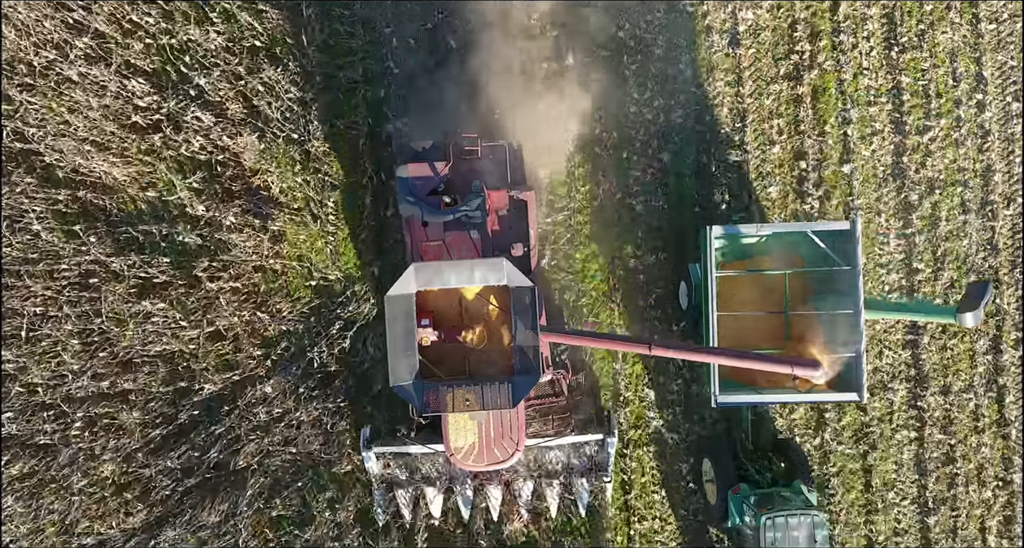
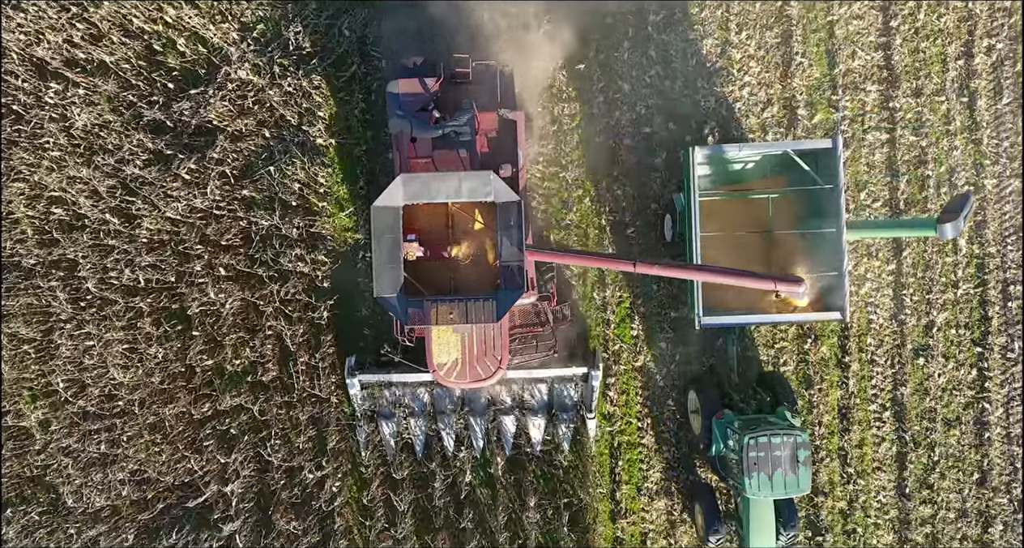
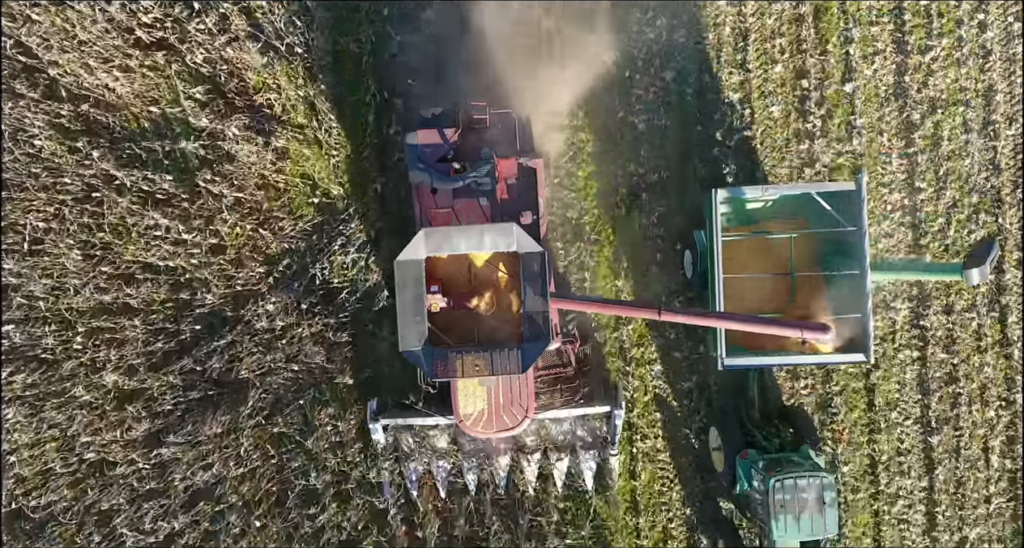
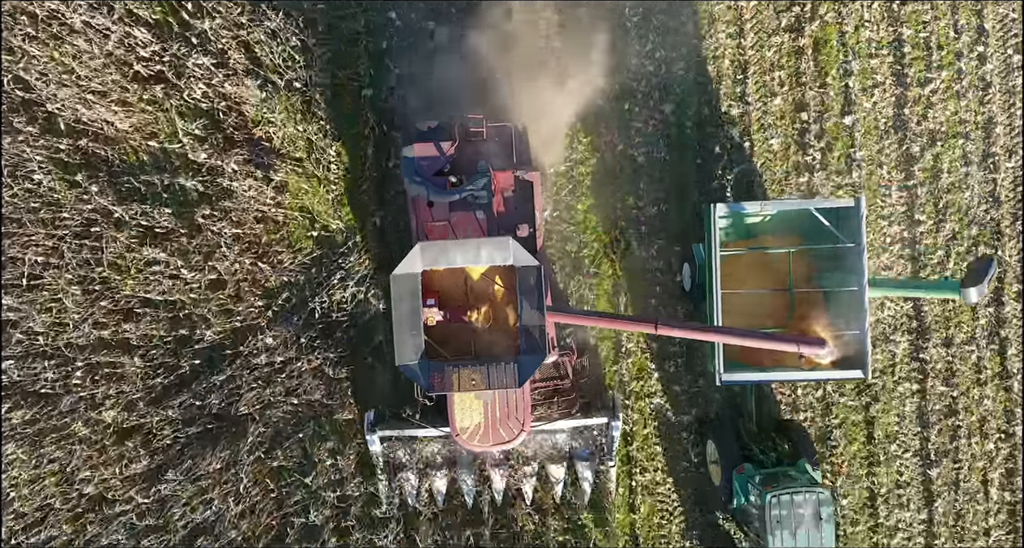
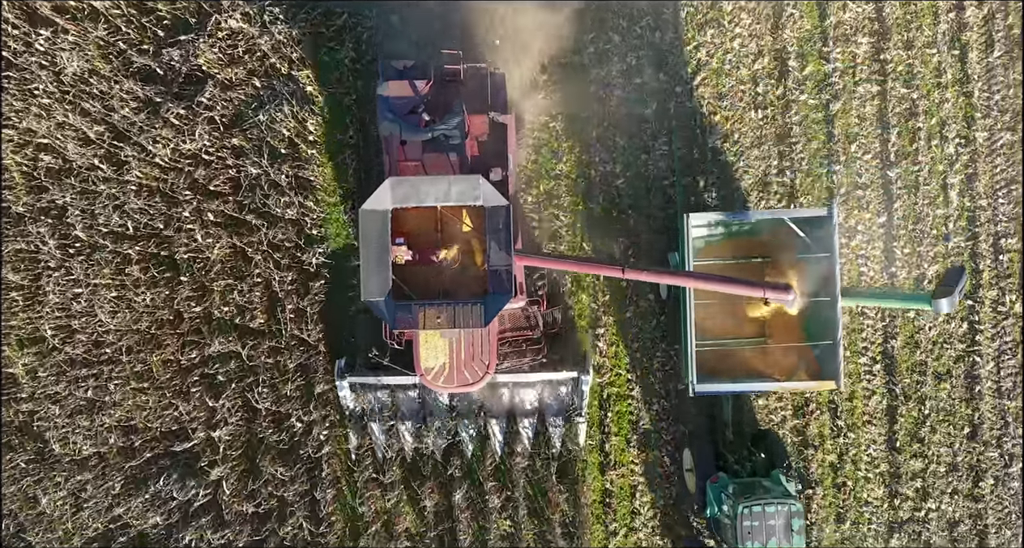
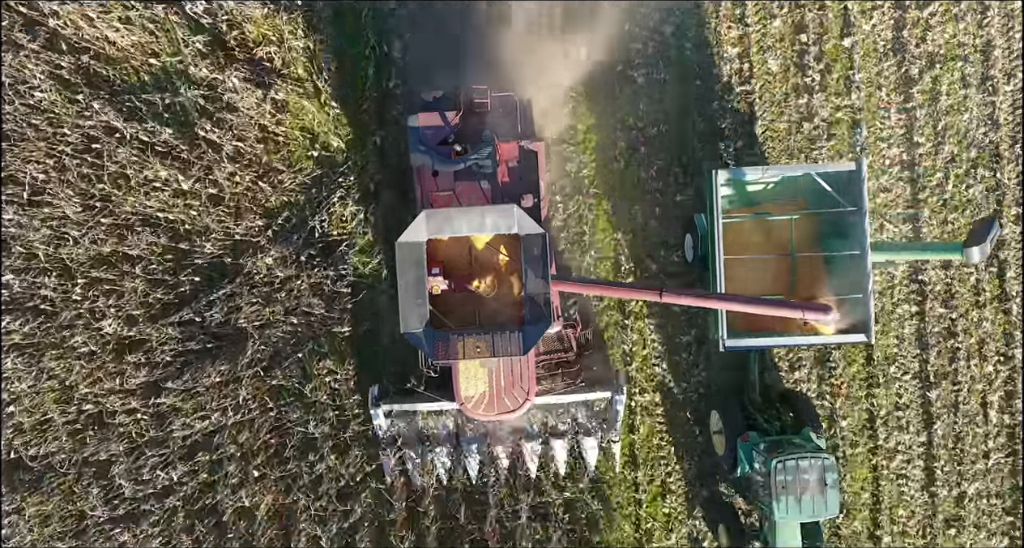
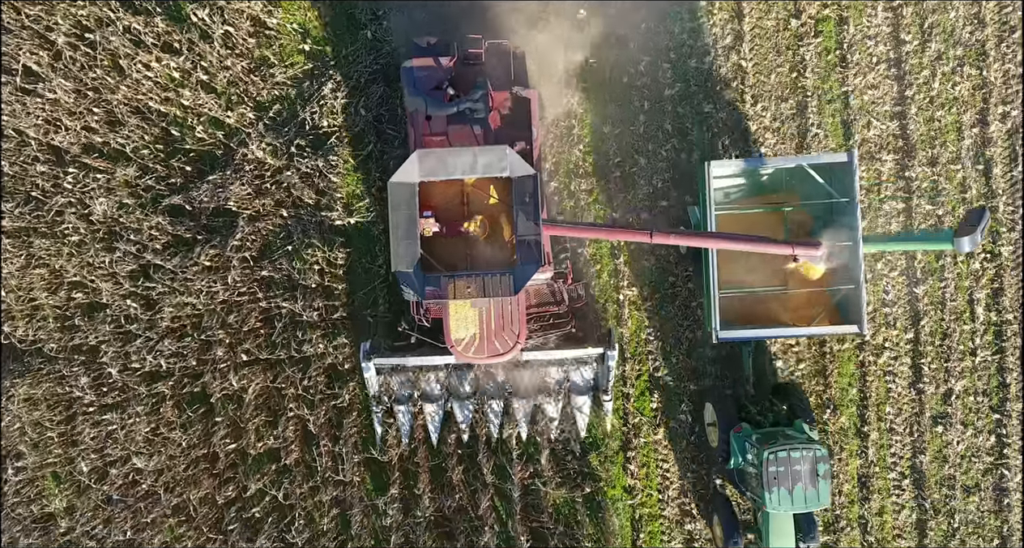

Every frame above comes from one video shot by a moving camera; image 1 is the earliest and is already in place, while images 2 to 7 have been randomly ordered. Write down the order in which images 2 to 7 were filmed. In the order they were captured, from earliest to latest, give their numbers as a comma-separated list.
4, 3, 6, 7, 2, 5
